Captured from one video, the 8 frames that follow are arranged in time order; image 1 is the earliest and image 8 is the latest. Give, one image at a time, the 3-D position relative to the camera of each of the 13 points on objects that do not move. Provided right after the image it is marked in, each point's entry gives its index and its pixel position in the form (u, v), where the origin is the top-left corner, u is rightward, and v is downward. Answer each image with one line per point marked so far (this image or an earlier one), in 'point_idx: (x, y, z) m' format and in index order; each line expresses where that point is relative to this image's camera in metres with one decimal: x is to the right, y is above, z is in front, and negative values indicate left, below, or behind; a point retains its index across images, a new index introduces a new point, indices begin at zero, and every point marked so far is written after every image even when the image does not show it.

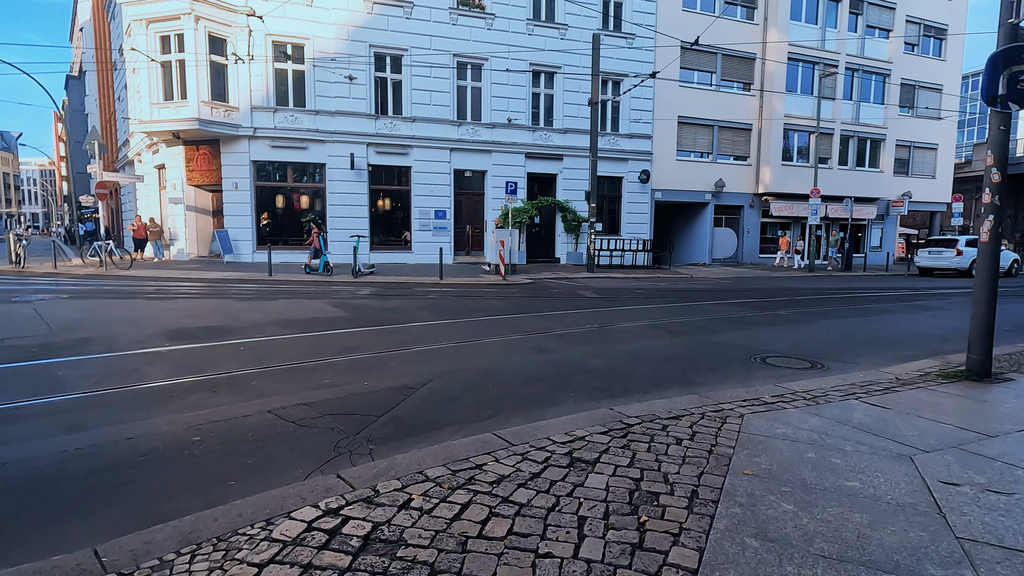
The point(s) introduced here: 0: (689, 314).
0: (+3.8, -0.5, +11.4) m
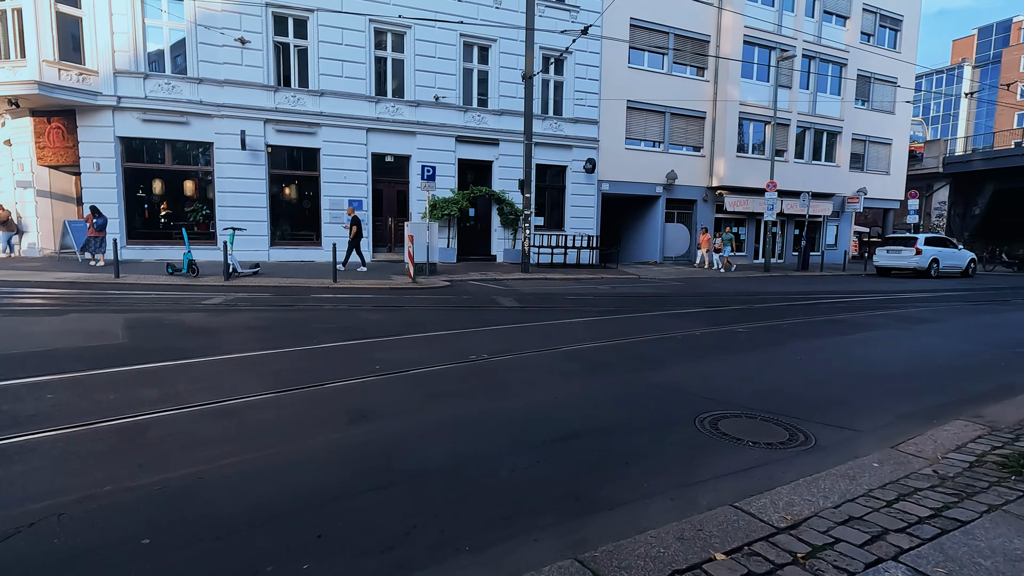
0: (+1.8, -0.7, +8.6) m
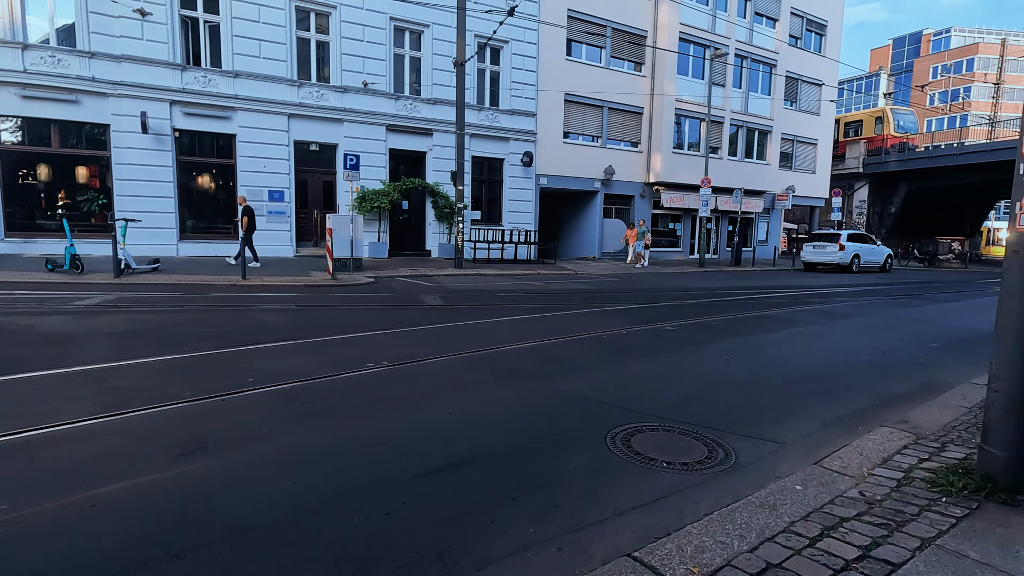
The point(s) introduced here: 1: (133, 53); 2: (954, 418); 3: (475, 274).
0: (+0.5, -0.7, +8.0) m
1: (-12.1, +7.5, +17.1) m
2: (+3.9, -1.2, +4.8) m
3: (-1.2, +0.4, +17.6) m
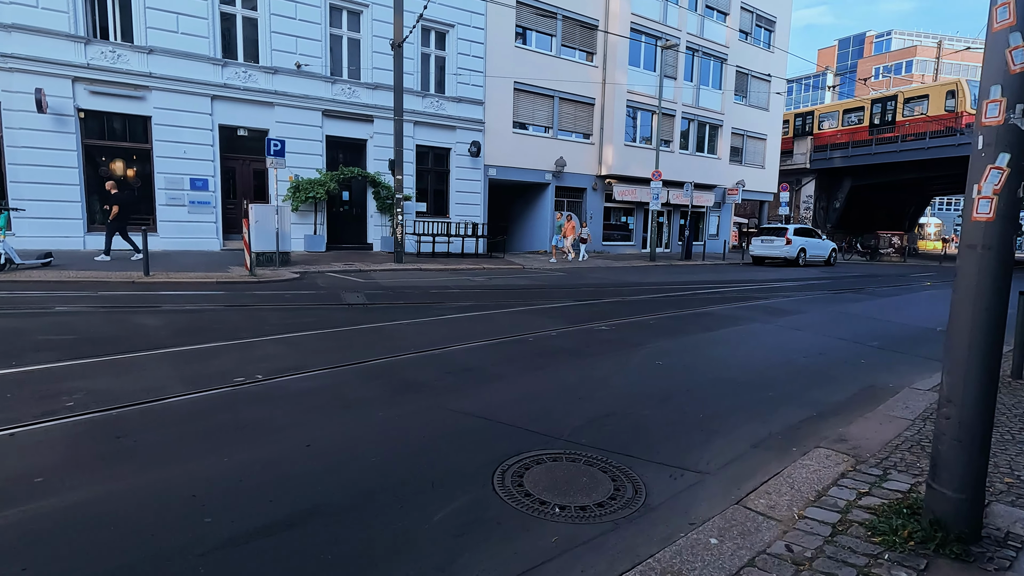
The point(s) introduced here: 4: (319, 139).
0: (-0.6, -0.6, +7.2) m
1: (-13.8, +7.6, +15.3) m
2: (+3.0, -1.2, +4.2) m
3: (-3.0, +0.6, +16.7) m
4: (-7.1, +5.5, +19.8) m
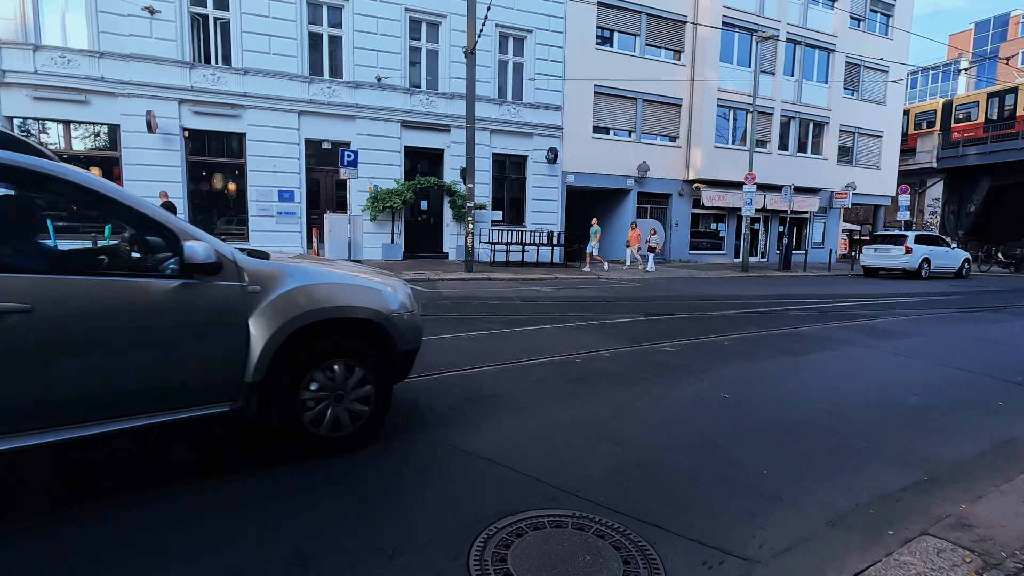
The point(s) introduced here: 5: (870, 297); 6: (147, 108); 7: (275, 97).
0: (-0.1, -0.8, +6.6) m
1: (-11.7, +7.4, +16.9) m
2: (+3.0, -1.3, +3.0) m
3: (-0.8, +0.3, +16.3) m
4: (-4.3, +5.2, +20.1) m
5: (+9.6, -0.2, +14.3) m
6: (-11.6, +5.7, +17.0) m
7: (-8.1, +6.5, +18.3) m
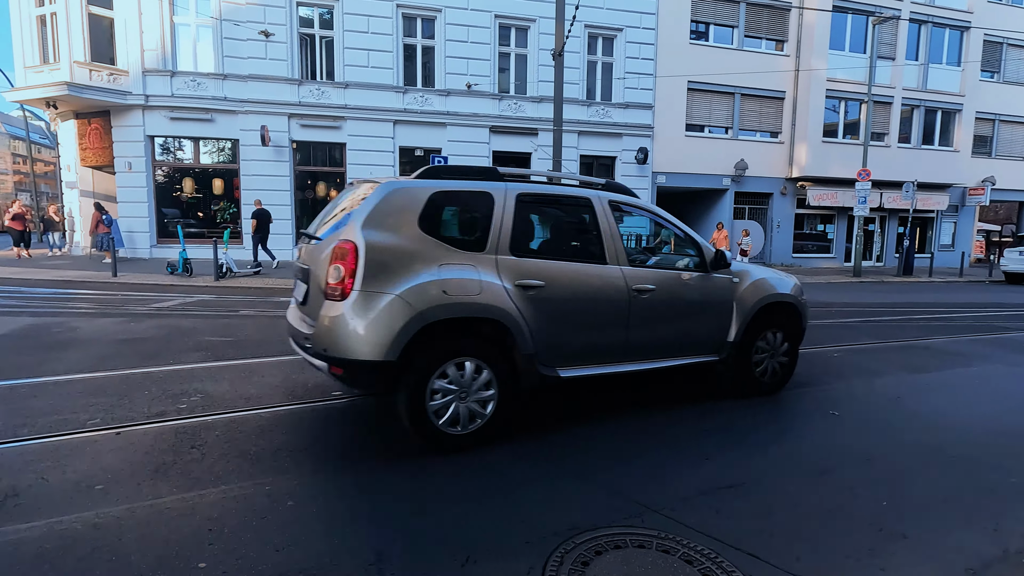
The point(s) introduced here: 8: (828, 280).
0: (+0.9, -0.9, +6.4) m
1: (-8.8, +7.4, +18.4) m
2: (+3.4, -1.4, +2.4) m
3: (+1.7, +0.2, +16.1) m
4: (-1.0, +5.1, +20.5) m
5: (+11.7, -0.4, +12.5) m
6: (-8.7, +5.7, +18.6) m
7: (-5.1, +6.5, +19.3) m
8: (+11.3, +0.3, +19.3) m
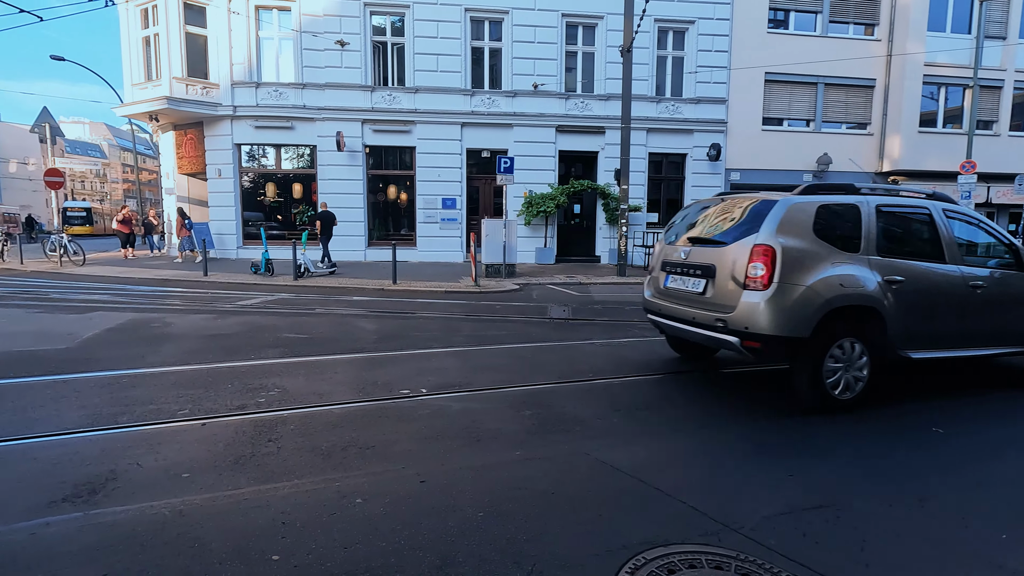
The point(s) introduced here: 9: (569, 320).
0: (+1.7, -0.9, +6.1) m
1: (-6.4, +7.5, +19.3) m
2: (+3.7, -1.4, +1.9) m
3: (+3.7, +0.1, +15.7) m
4: (+1.5, +5.1, +20.3) m
5: (+13.1, -0.5, +10.9) m
6: (-6.3, +5.7, +19.4) m
7: (-2.6, +6.5, +19.7) m
8: (+13.6, +0.2, +17.7) m
9: (+1.0, -0.6, +9.5) m
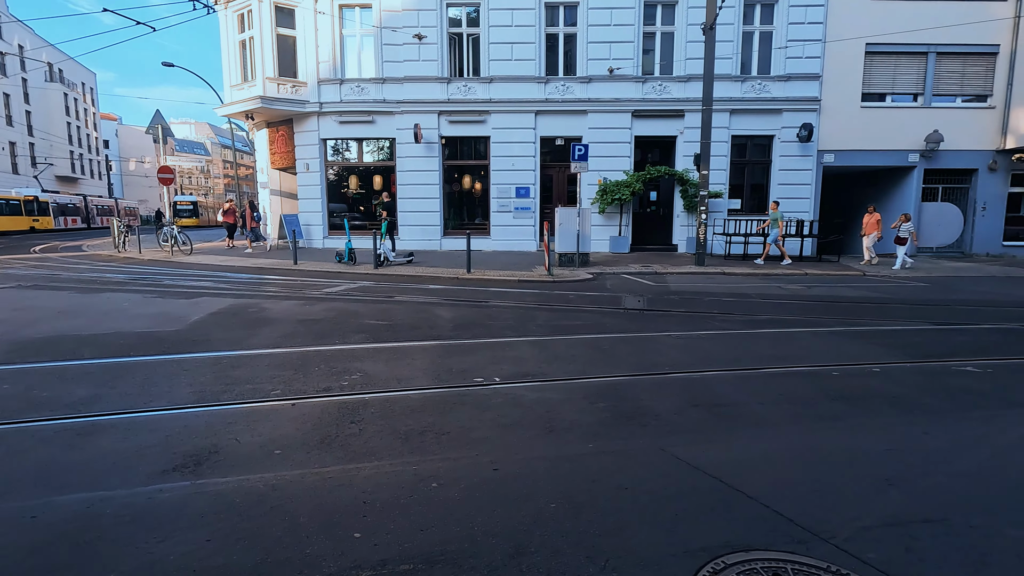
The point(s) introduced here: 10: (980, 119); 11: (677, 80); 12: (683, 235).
0: (+2.5, -0.8, +5.9) m
1: (-3.7, +7.9, +19.8) m
2: (+3.9, -1.4, +1.4) m
3: (+5.8, +0.4, +15.0) m
4: (+4.3, +5.5, +19.8) m
5: (+14.5, -0.4, +9.0) m
6: (-3.6, +6.2, +19.9) m
7: (+0.1, +6.9, +19.7) m
8: (+15.8, +0.4, +15.7) m
9: (+2.3, -0.4, +9.2) m
10: (+17.0, +6.1, +19.5) m
11: (+6.0, +7.6, +19.5) m
12: (+6.4, +2.0, +20.2) m
